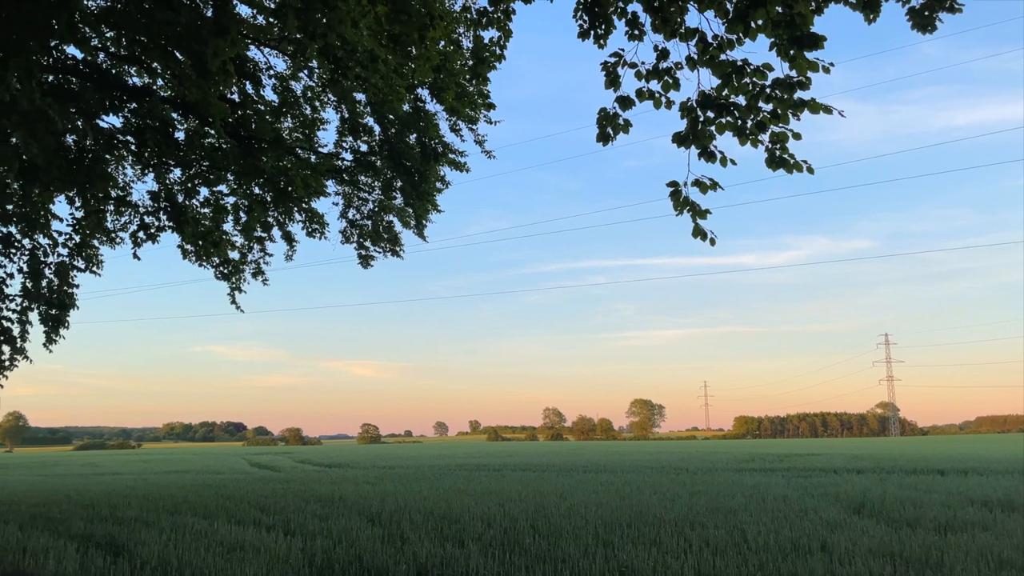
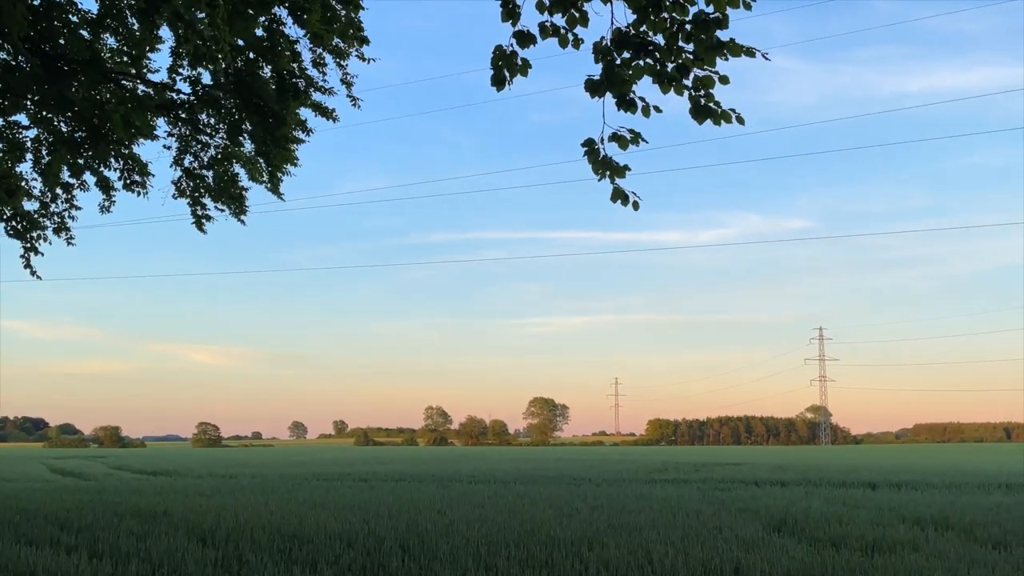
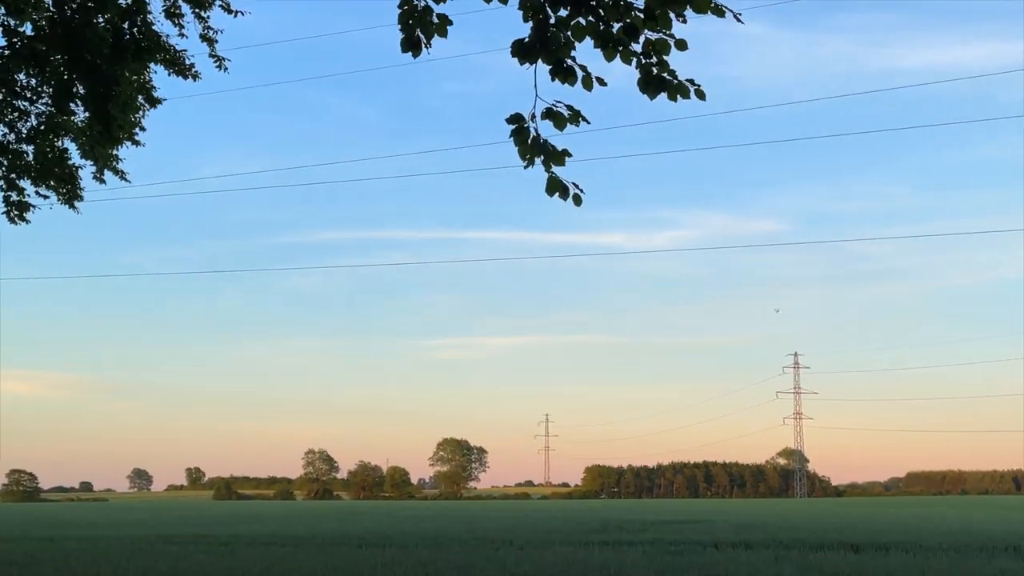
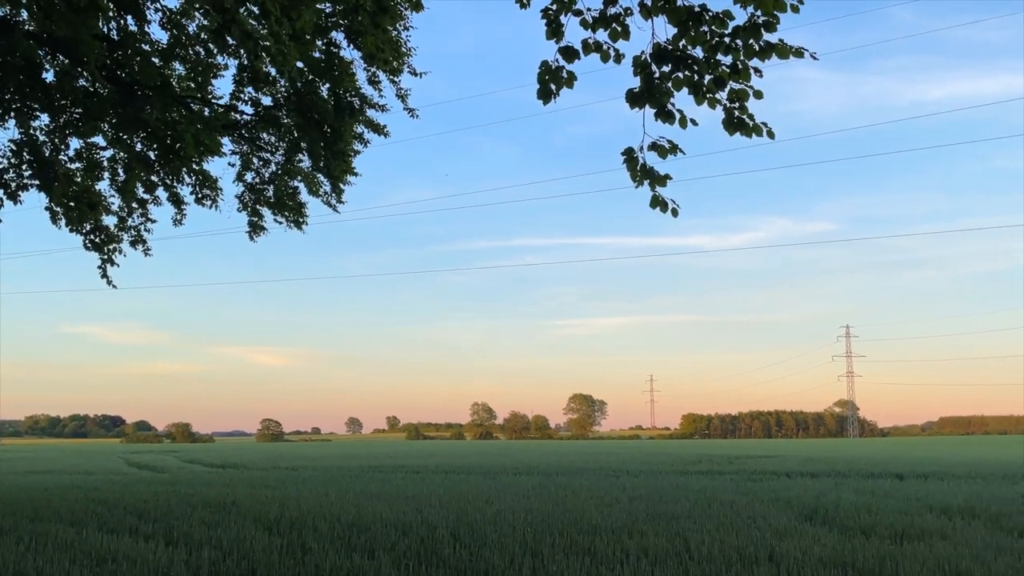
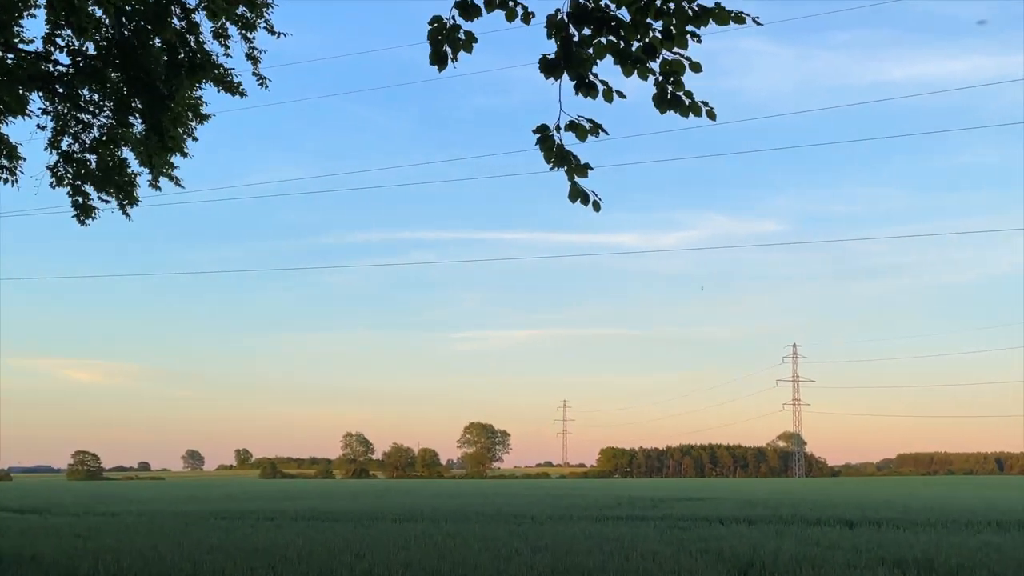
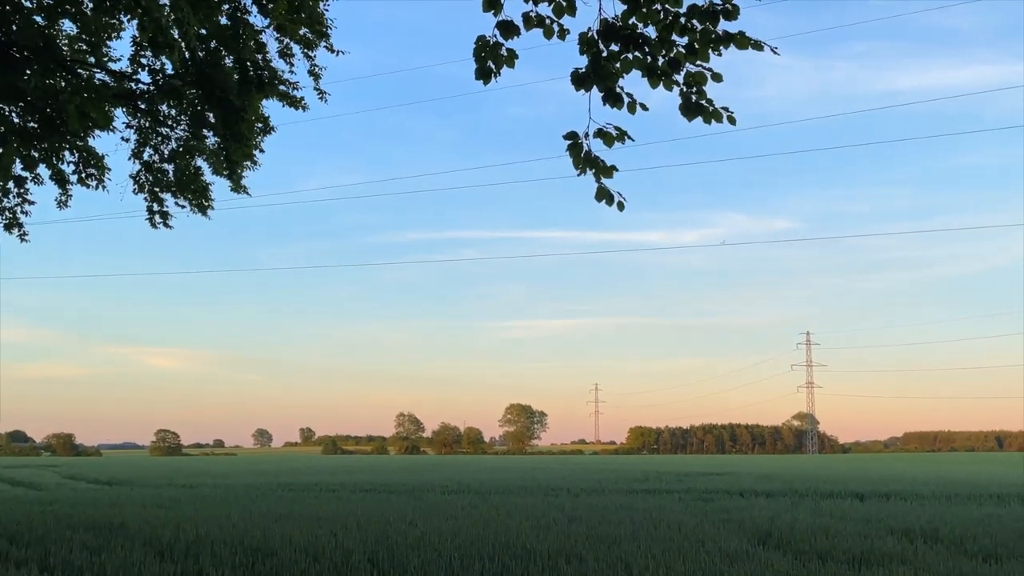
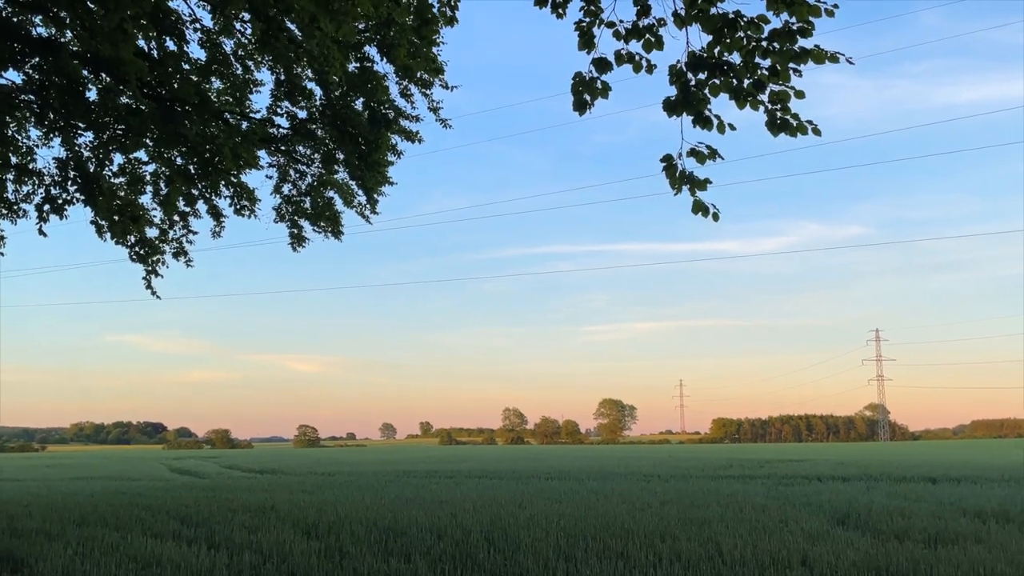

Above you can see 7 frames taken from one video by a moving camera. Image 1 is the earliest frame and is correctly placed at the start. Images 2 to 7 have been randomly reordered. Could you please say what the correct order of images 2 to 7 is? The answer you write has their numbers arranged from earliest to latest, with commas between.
7, 4, 2, 6, 5, 3
